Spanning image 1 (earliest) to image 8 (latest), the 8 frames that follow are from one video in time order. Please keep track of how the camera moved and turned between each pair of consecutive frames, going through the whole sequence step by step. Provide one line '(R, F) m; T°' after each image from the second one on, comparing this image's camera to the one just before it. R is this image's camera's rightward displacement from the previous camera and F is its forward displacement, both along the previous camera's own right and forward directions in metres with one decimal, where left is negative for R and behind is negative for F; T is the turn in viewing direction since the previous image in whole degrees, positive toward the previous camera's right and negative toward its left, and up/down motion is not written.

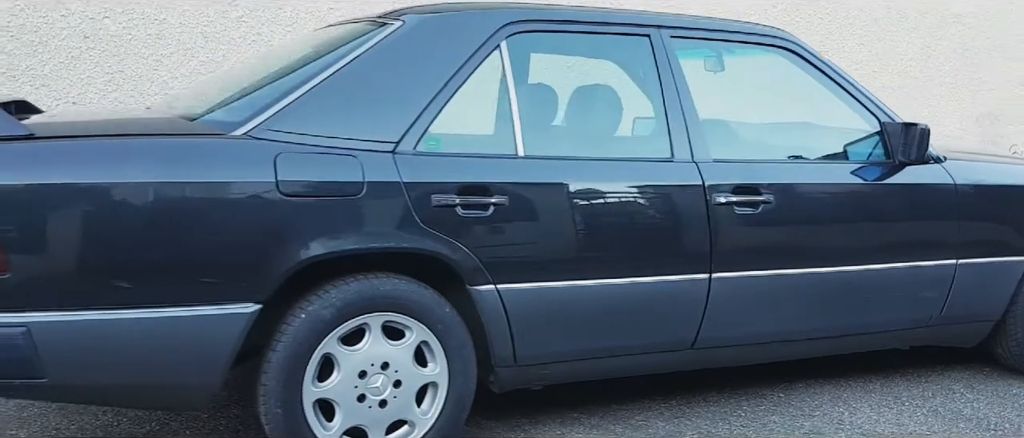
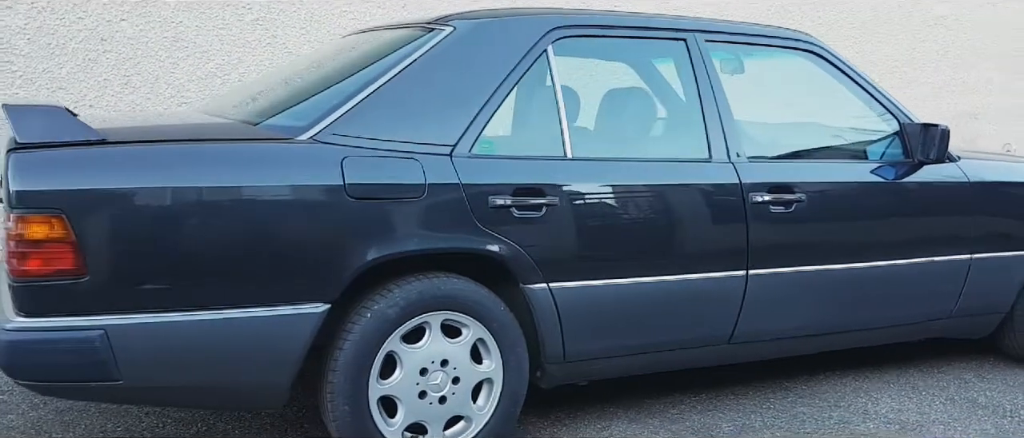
(-0.3, -0.1) m; +2°
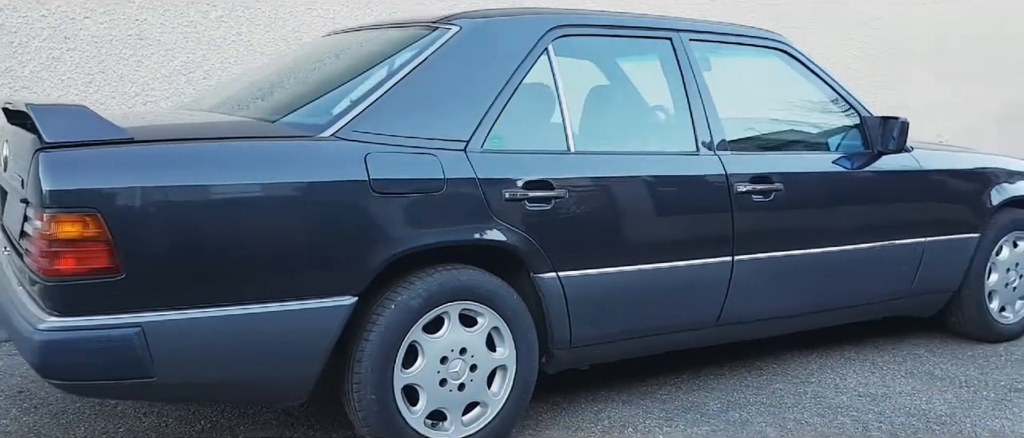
(-0.4, -0.1) m; +6°
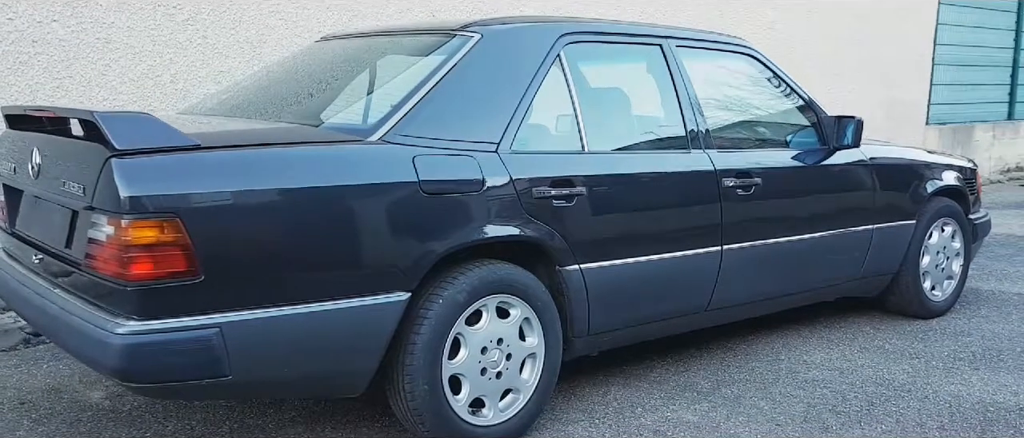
(-0.6, -0.2) m; +8°
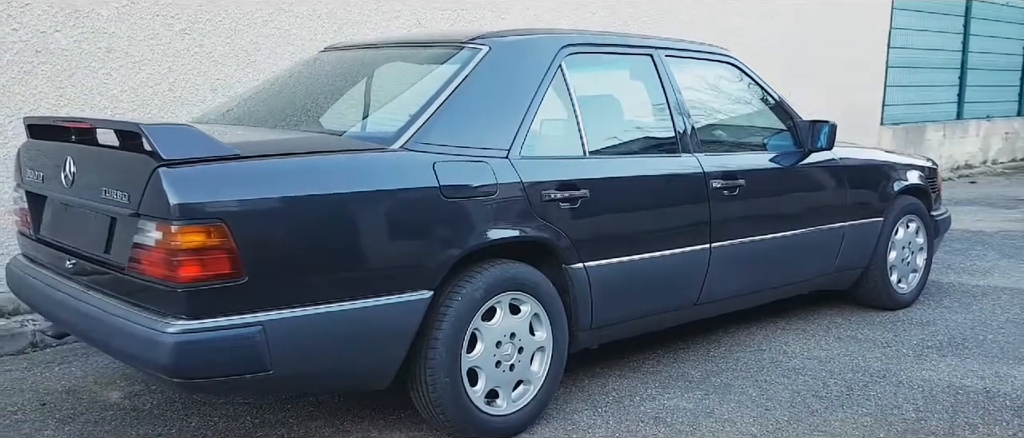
(-0.2, -0.2) m; +3°
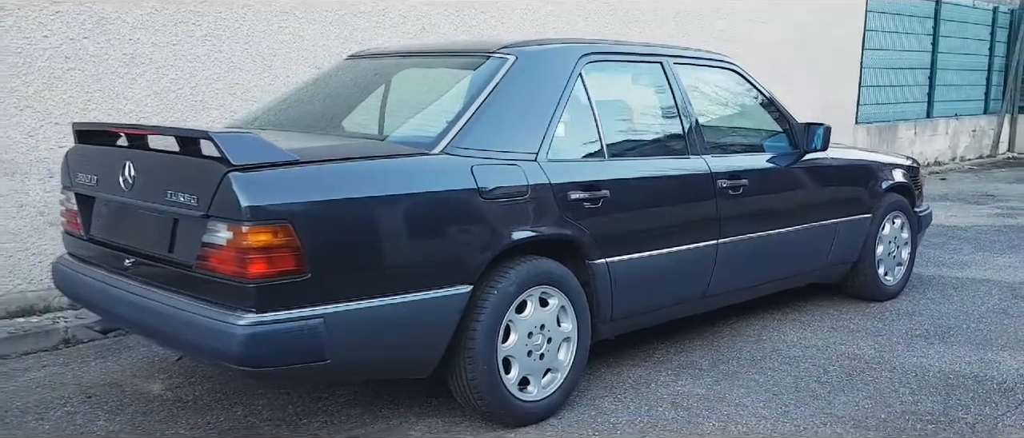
(-0.2, -0.2) m; +2°
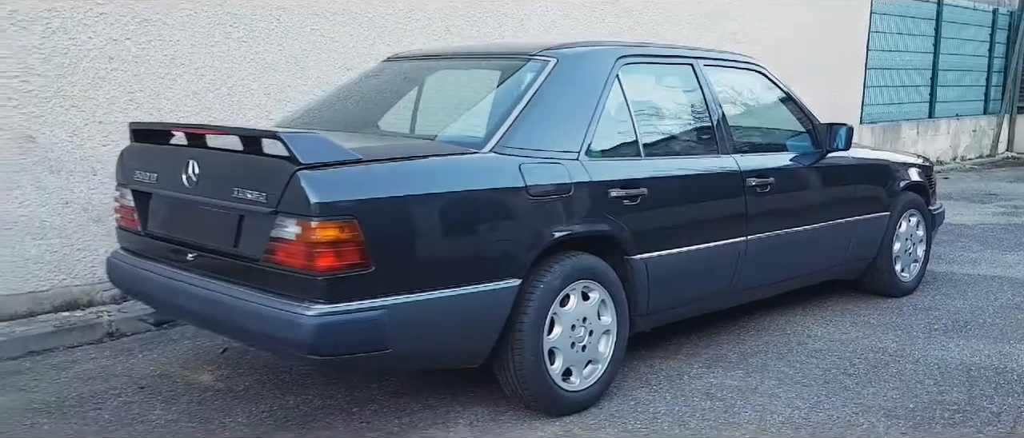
(-0.2, -0.1) m; 0°
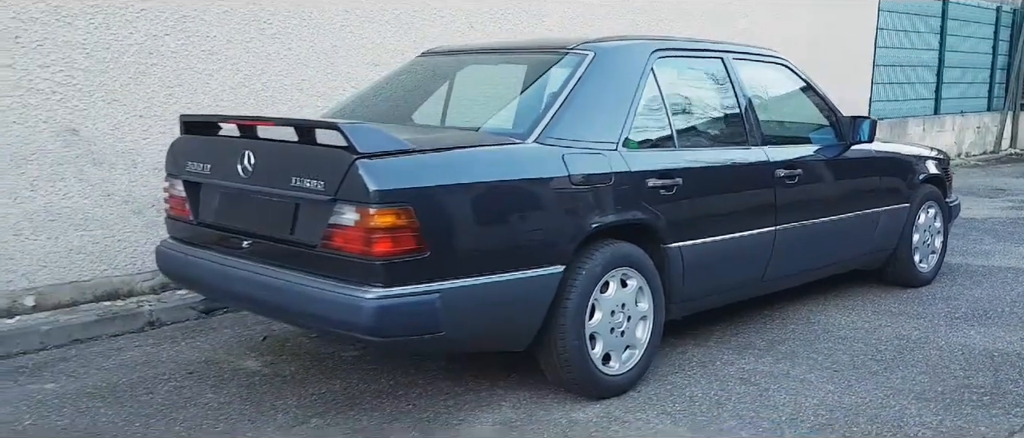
(-0.2, -0.1) m; 0°
